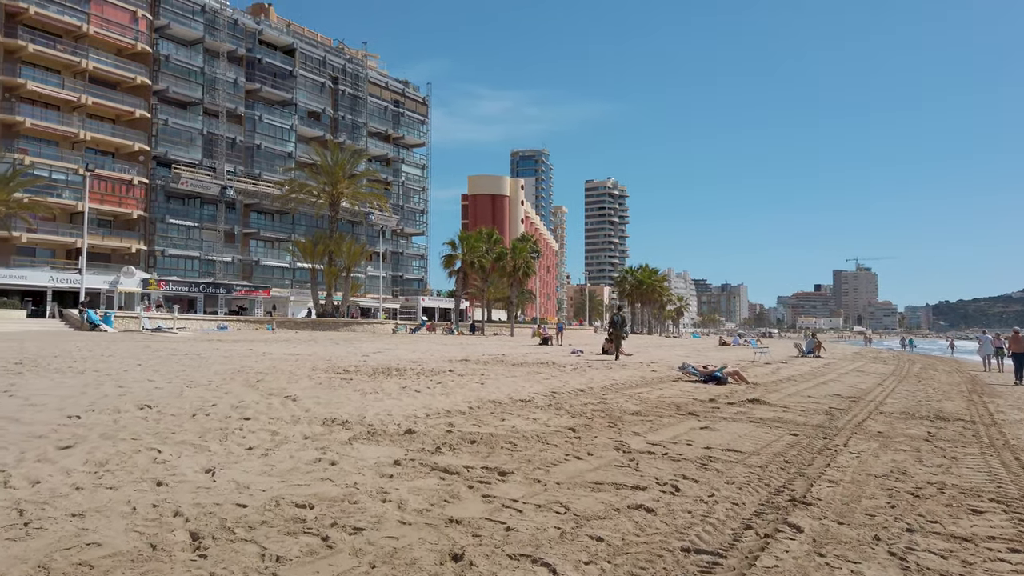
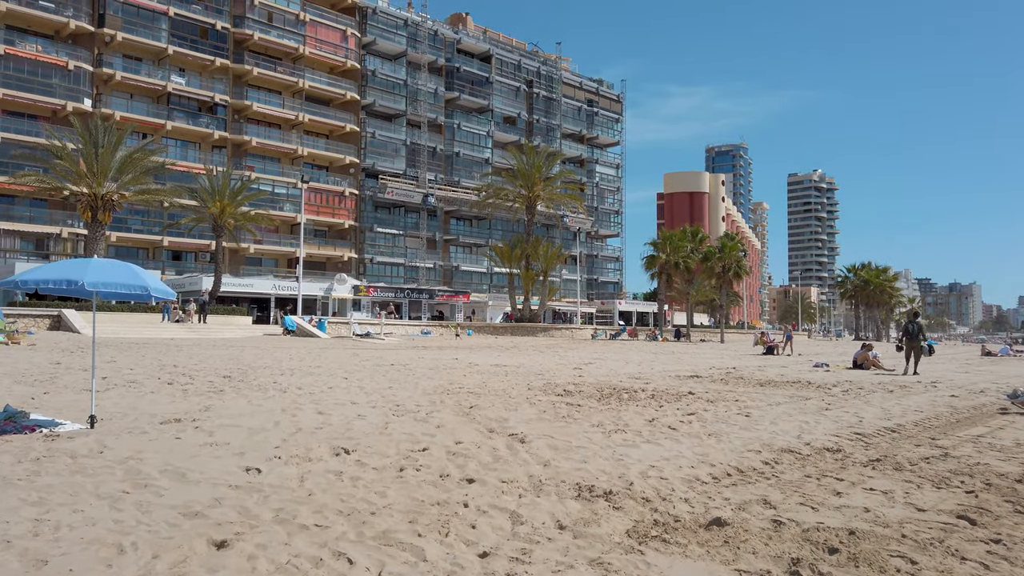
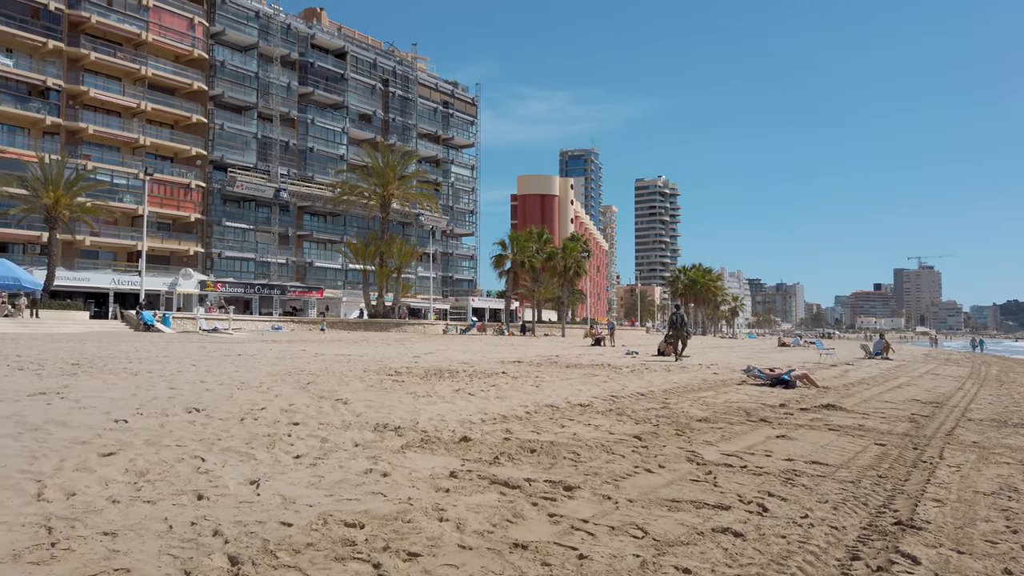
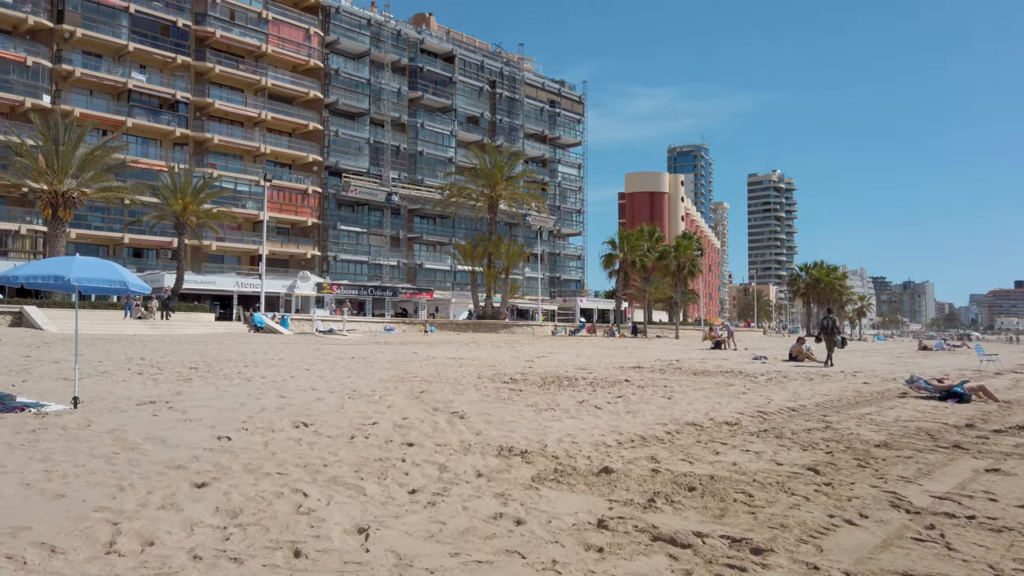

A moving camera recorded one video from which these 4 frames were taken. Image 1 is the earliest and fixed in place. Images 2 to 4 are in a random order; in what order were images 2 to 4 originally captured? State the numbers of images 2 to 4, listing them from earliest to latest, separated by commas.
3, 4, 2
